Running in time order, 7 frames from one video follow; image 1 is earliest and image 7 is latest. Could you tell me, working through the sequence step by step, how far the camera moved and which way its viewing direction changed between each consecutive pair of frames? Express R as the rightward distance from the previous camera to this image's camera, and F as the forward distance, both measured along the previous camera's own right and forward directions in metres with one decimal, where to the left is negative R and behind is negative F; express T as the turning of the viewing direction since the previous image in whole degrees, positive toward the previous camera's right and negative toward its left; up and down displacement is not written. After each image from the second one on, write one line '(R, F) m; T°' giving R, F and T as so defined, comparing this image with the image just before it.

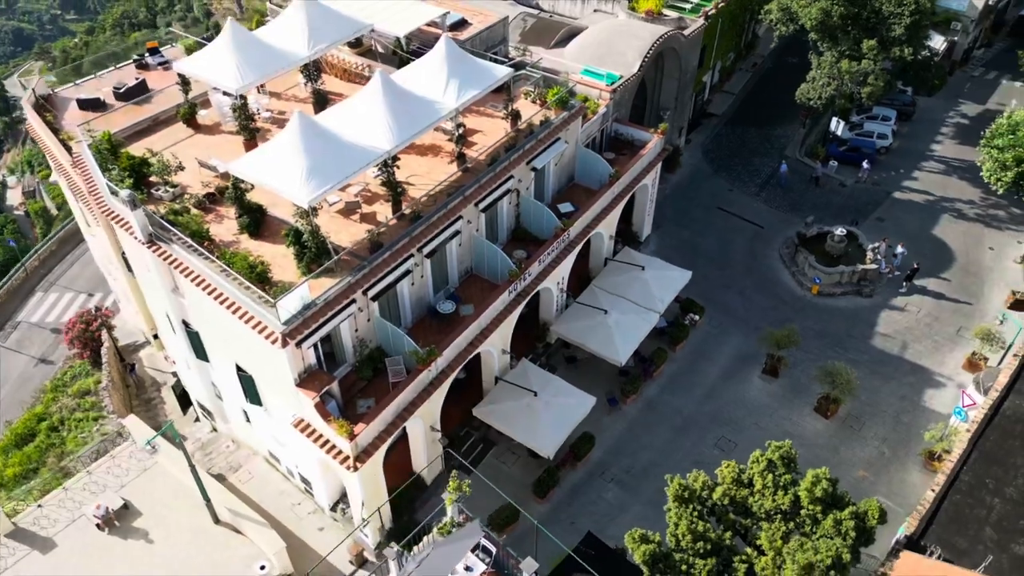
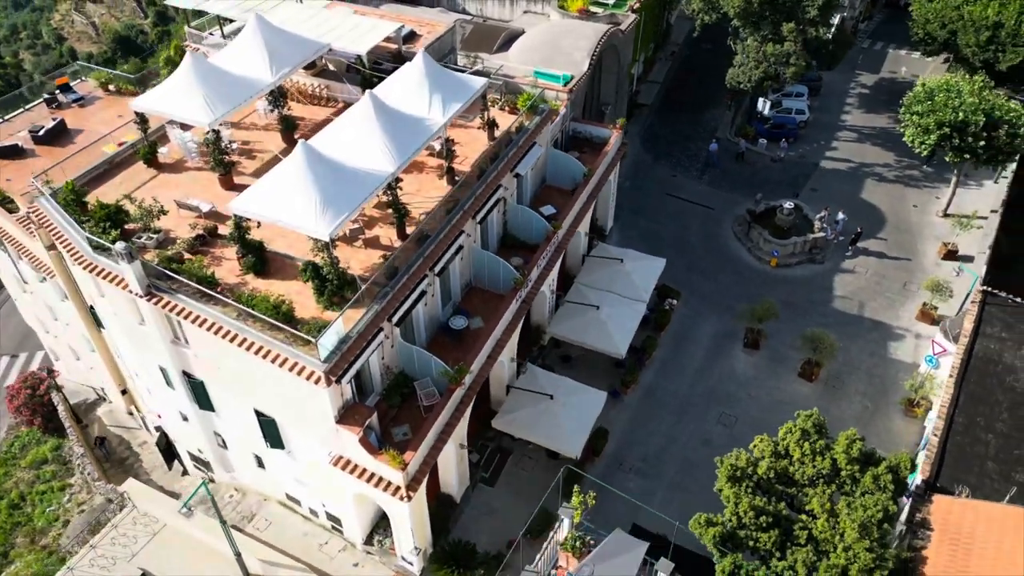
(-3.6, +0.1) m; +8°
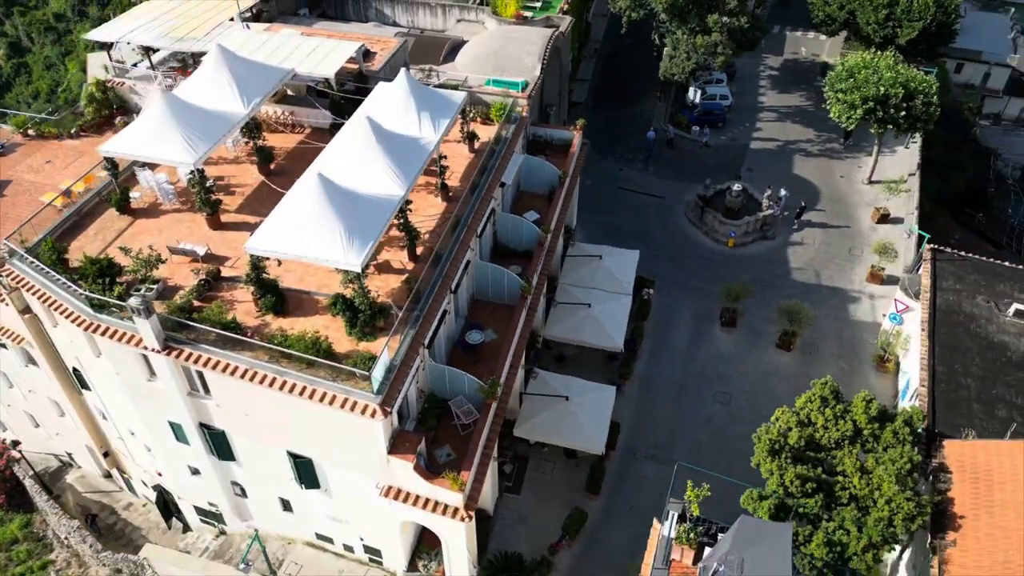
(-3.6, 0.0) m; +8°
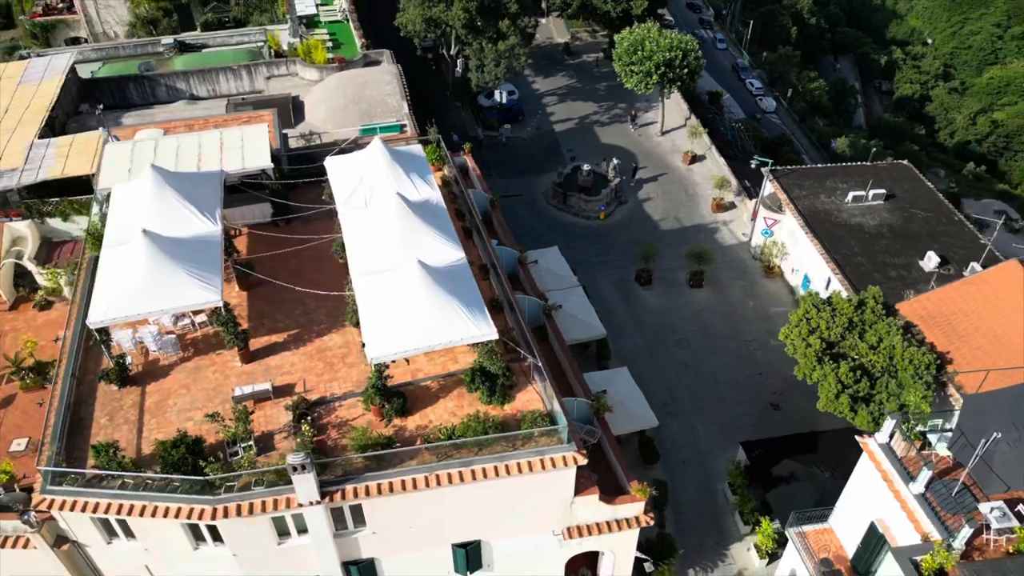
(-10.5, +1.3) m; +23°
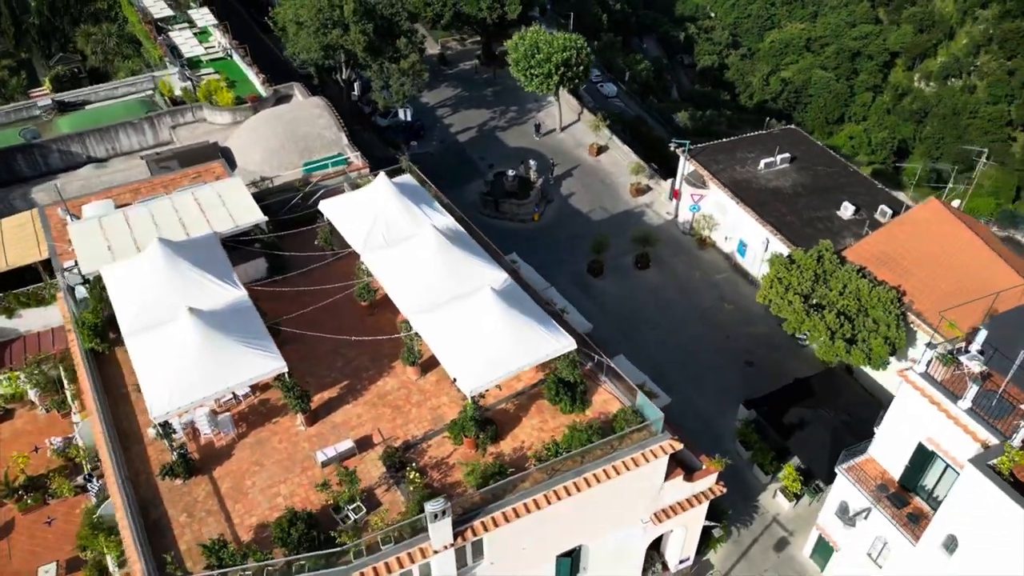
(-5.8, +0.2) m; +12°
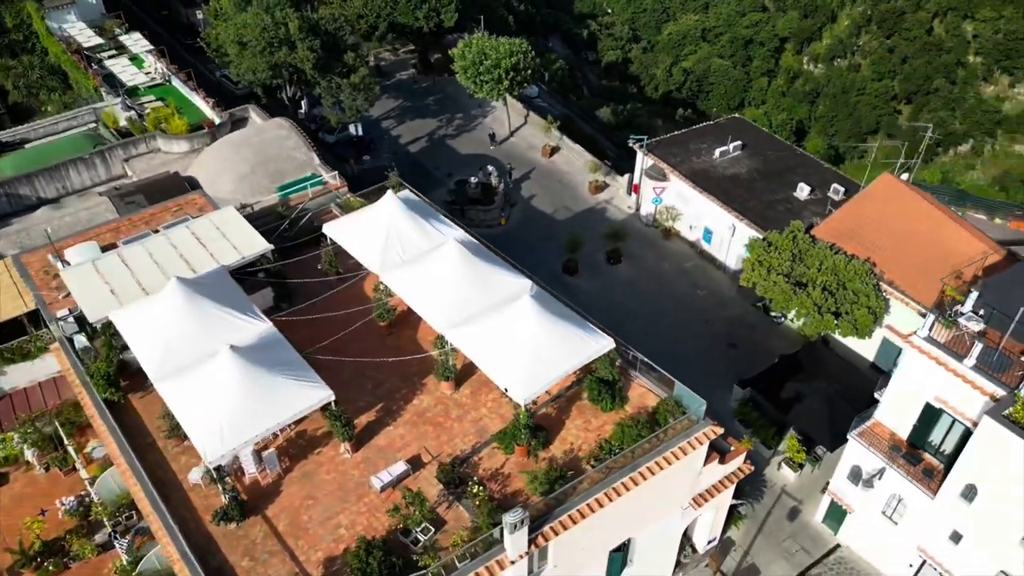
(-3.1, -0.1) m; +6°
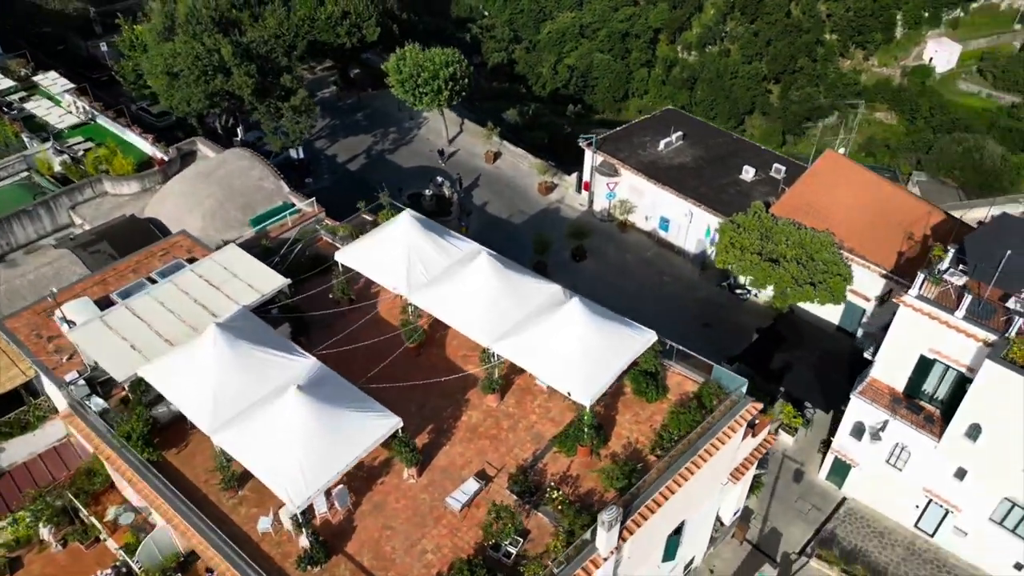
(-3.9, -0.1) m; +8°
